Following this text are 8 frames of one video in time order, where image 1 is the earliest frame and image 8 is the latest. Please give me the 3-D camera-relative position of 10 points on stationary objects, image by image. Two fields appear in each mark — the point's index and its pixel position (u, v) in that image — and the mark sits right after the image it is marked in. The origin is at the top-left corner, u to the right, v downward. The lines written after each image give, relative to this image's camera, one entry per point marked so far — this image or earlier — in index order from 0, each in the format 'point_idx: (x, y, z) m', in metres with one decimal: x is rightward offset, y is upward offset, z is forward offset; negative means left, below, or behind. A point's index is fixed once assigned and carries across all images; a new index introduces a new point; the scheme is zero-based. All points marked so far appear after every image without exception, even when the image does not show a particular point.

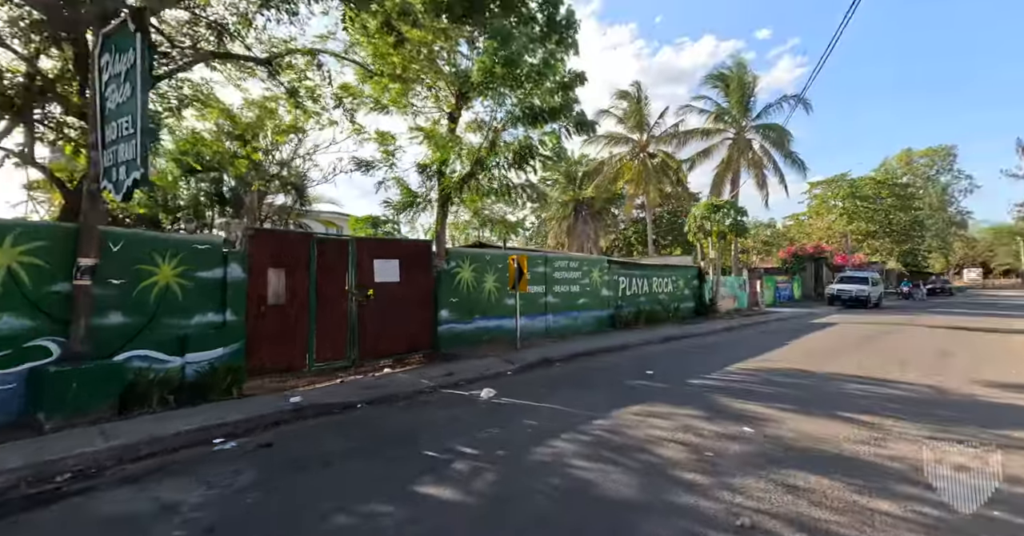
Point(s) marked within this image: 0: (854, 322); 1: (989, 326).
0: (+10.7, -1.8, +16.1) m
1: (+14.8, -1.8, +16.1) m
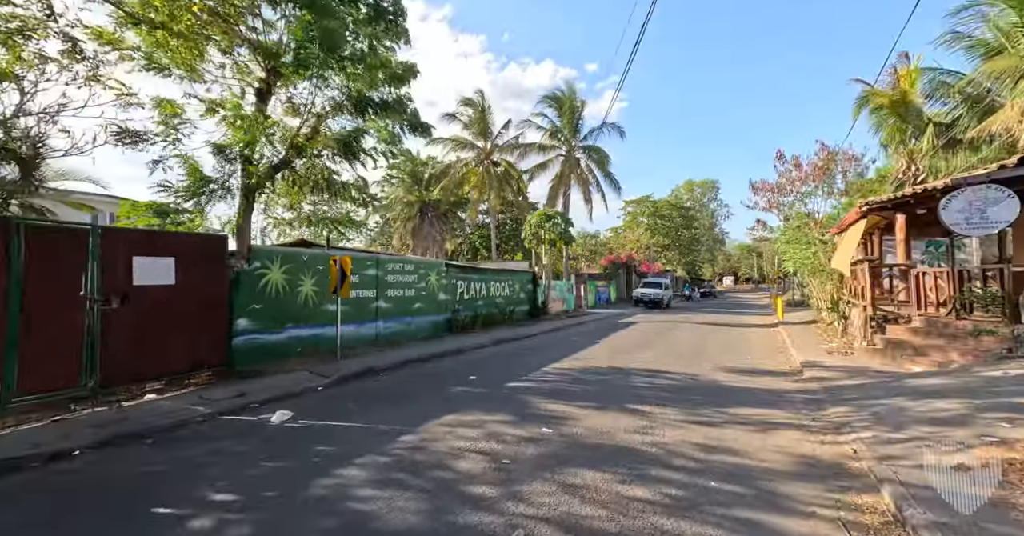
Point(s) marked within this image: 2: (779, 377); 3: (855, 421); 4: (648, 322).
0: (+5.2, -2.0, +18.6) m
1: (+9.1, -2.2, +19.7) m
2: (+4.8, -2.0, +9.2) m
3: (+4.0, -1.8, +5.9) m
4: (+4.9, -2.0, +18.3) m
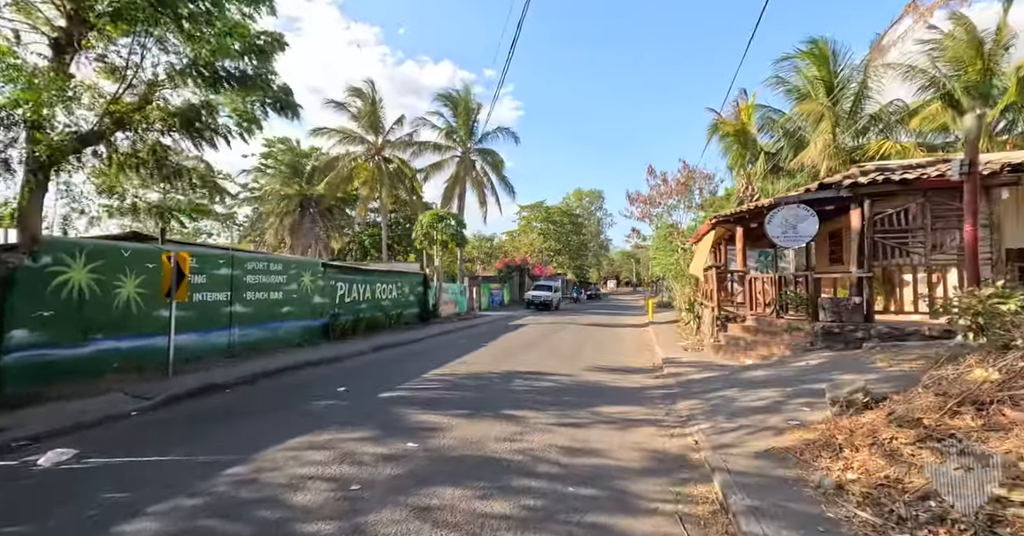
0: (+1.0, -2.1, +19.1) m
1: (+4.7, -2.4, +21.0) m
2: (+2.6, -2.2, +9.8) m
3: (+2.5, -1.9, +6.5) m
4: (+0.9, -2.1, +18.8) m
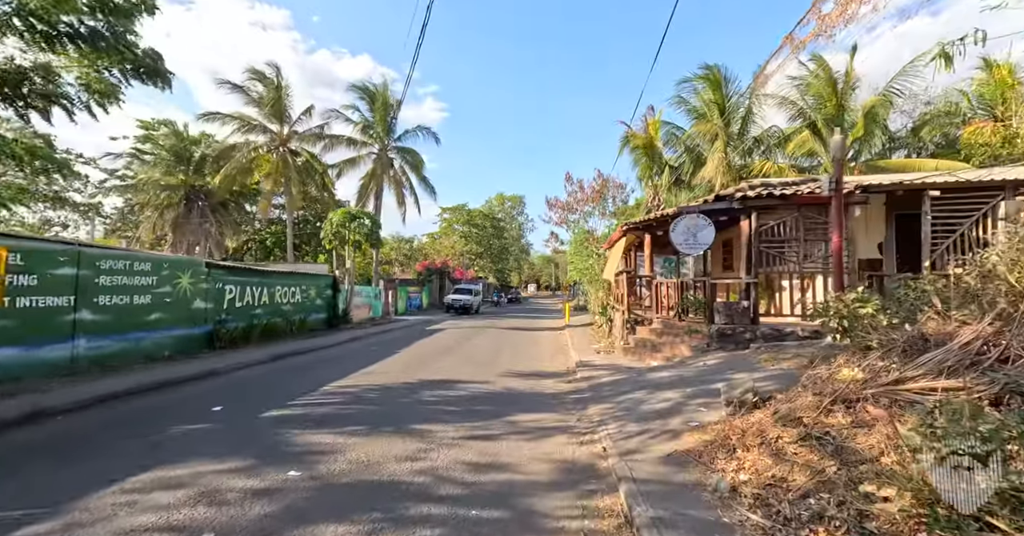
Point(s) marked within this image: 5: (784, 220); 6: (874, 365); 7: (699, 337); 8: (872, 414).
0: (-2.1, -2.3, +18.8) m
1: (+1.2, -2.6, +21.3) m
2: (+0.9, -2.3, +9.9) m
3: (+1.3, -2.0, +6.6) m
4: (-2.2, -2.3, +18.5) m
5: (+6.2, +1.1, +11.1) m
6: (+3.2, -0.8, +4.3) m
7: (+4.2, -1.5, +10.8) m
8: (+2.8, -1.1, +3.8) m
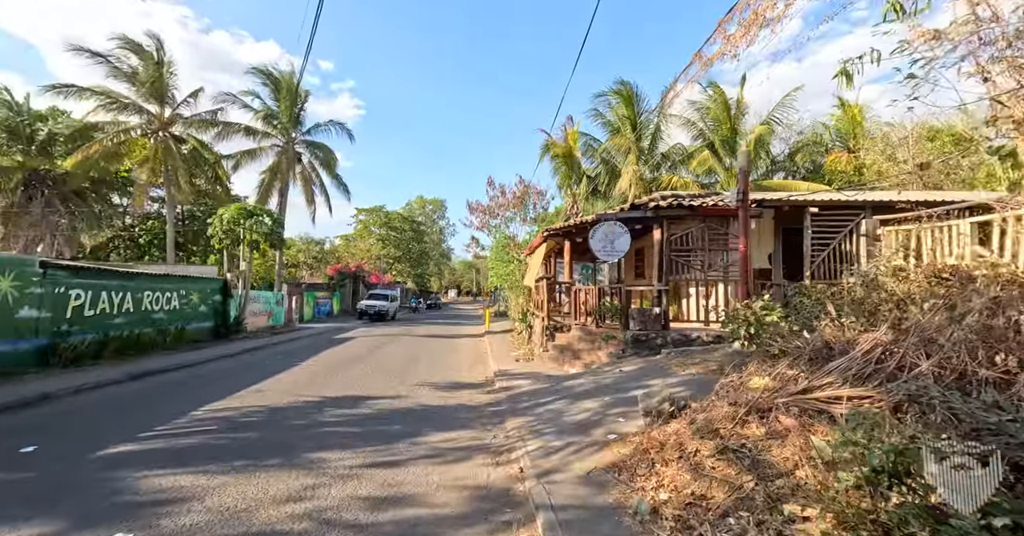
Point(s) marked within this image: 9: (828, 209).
0: (-5.1, -2.4, +17.8) m
1: (-2.3, -2.8, +20.8) m
2: (-0.7, -2.4, +9.5) m
3: (+0.2, -2.1, +6.3) m
4: (-5.2, -2.4, +17.5) m
5: (+4.3, +0.9, +11.6) m
6: (+2.4, -0.9, +4.4) m
7: (+2.3, -1.7, +10.9) m
8: (+2.1, -1.2, +3.8) m
9: (+7.4, +1.4, +11.5) m
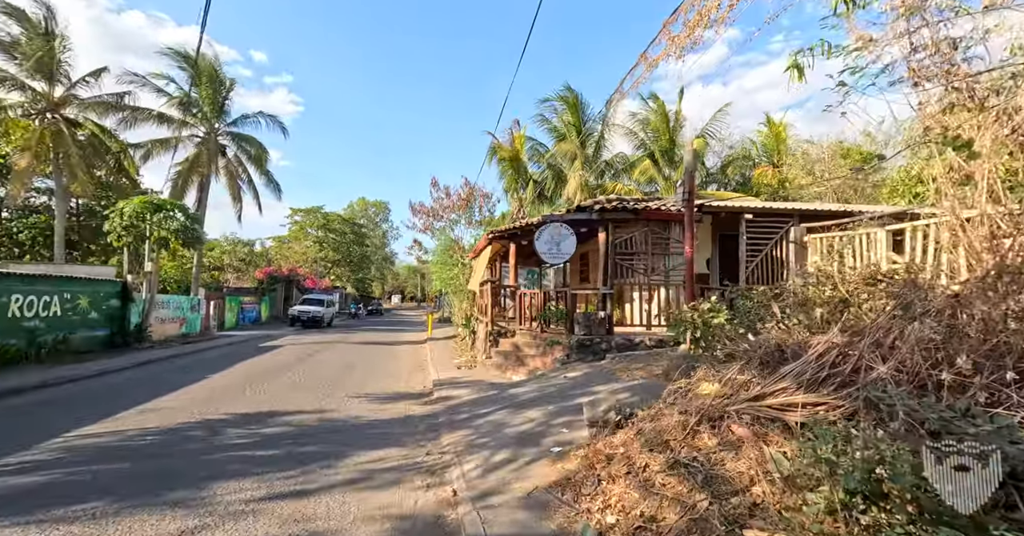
0: (-7.1, -2.5, +16.6) m
1: (-4.6, -3.0, +19.9) m
2: (-1.8, -2.4, +8.9) m
3: (-0.6, -2.1, +5.8) m
4: (-7.1, -2.5, +16.3) m
5: (+2.9, +0.8, +11.5) m
6: (+1.9, -0.9, +4.1) m
7: (+1.1, -1.8, +10.6) m
8: (+1.6, -1.2, +3.6) m
9: (+6.1, +1.3, +11.8) m
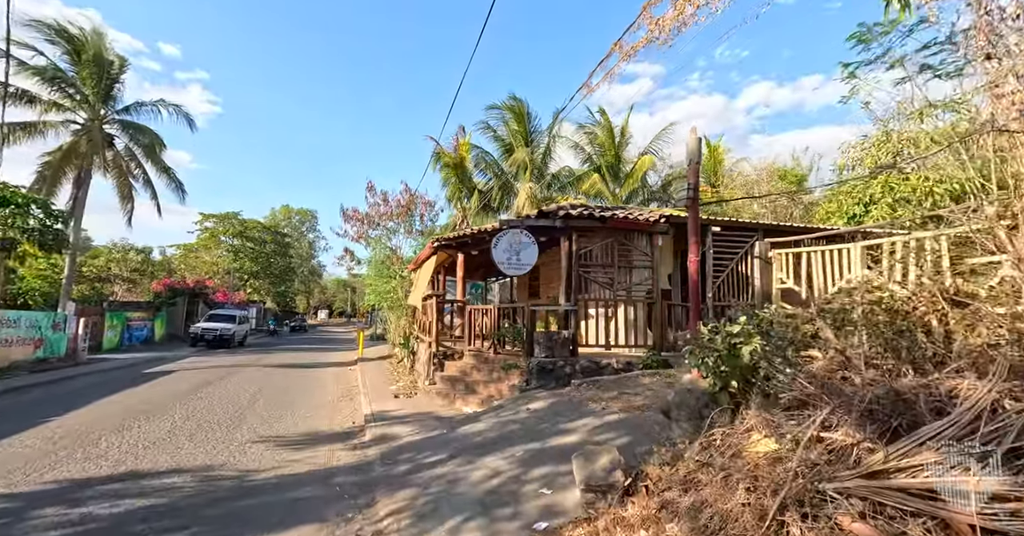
0: (-8.8, -2.8, +14.1) m
1: (-6.7, -3.4, +17.6) m
2: (-2.5, -2.6, +7.1) m
3: (-0.9, -2.2, +4.2) m
4: (-8.8, -2.8, +13.7) m
5: (+1.9, +0.5, +10.5) m
6: (+1.8, -1.0, +2.9) m
7: (+0.1, -2.0, +9.2) m
8: (+1.6, -1.2, +2.3) m
9: (+4.9, +0.9, +11.1) m
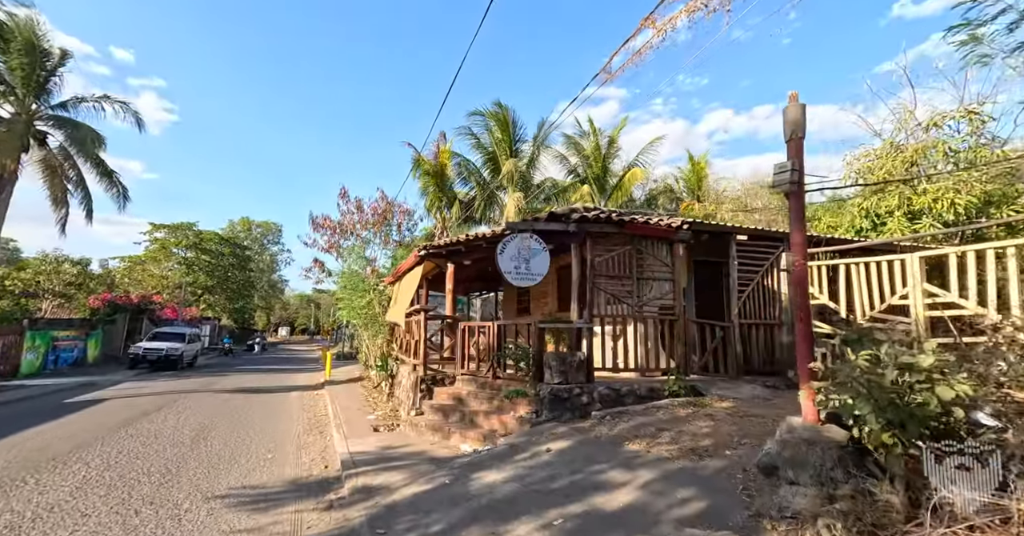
0: (-9.0, -3.1, +12.0) m
1: (-7.2, -3.8, +15.7) m
2: (-2.3, -2.6, +5.5) m
3: (-0.4, -2.2, +2.7) m
4: (-8.9, -3.0, +11.7) m
5: (+1.9, +0.3, +9.2) m
6: (+2.3, -0.9, +1.7) m
7: (+0.2, -2.2, +7.8) m
8: (+2.2, -1.2, +1.0) m
9: (+4.9, +0.6, +10.1) m
